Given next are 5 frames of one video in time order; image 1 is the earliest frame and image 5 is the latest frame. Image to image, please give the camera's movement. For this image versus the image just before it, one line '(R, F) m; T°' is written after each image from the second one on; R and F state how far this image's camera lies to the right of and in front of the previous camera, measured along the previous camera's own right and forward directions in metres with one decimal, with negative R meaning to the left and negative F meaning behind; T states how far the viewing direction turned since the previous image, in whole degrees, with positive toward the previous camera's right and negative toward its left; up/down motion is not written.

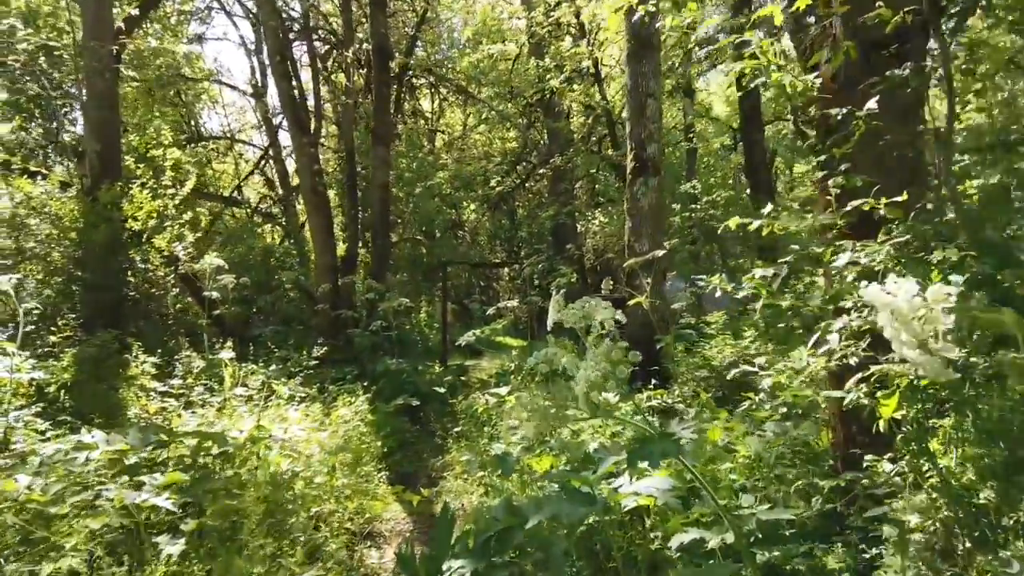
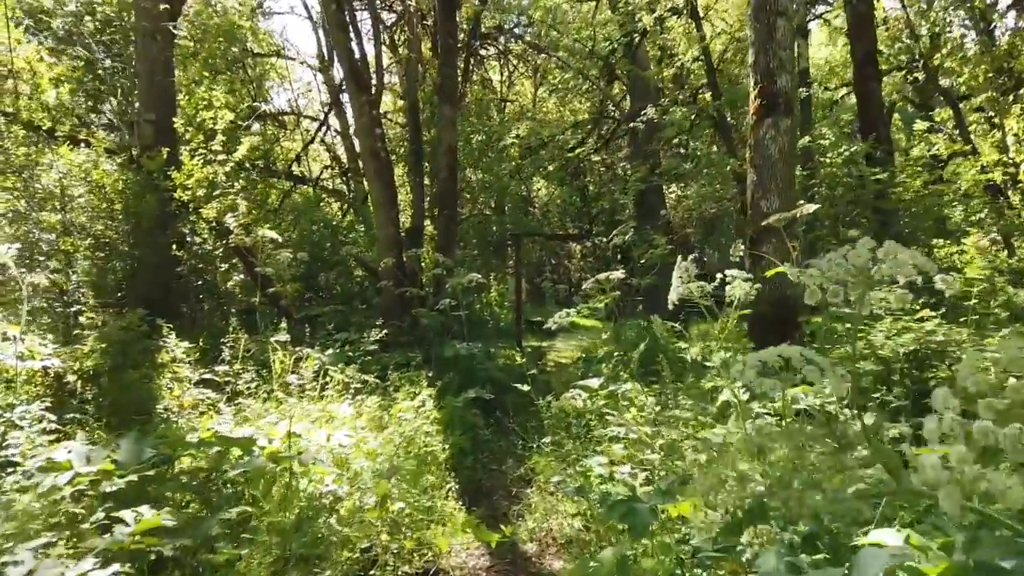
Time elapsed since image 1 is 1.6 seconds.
(-0.2, +1.1) m; -5°
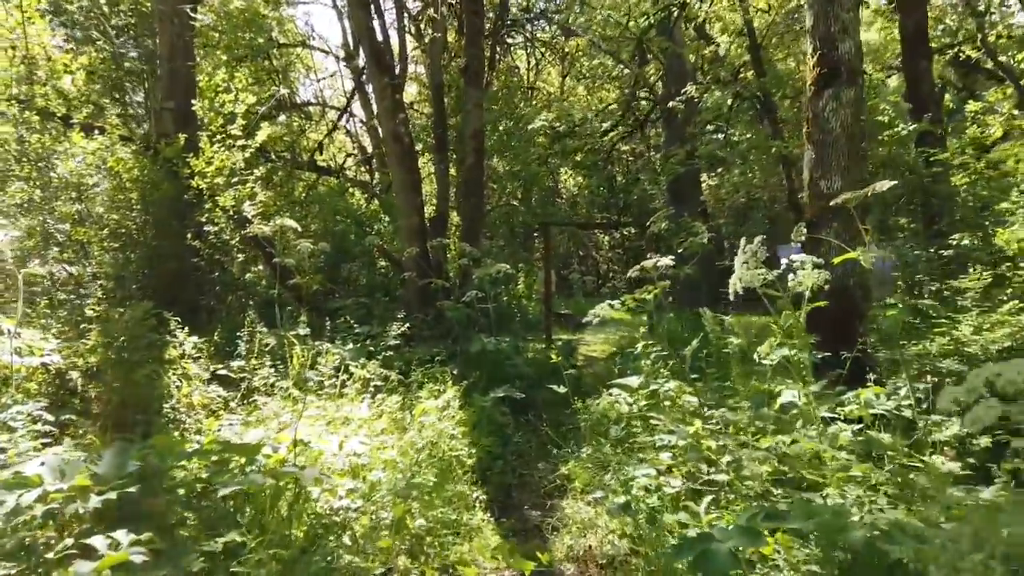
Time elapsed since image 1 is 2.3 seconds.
(0.0, +0.4) m; -2°
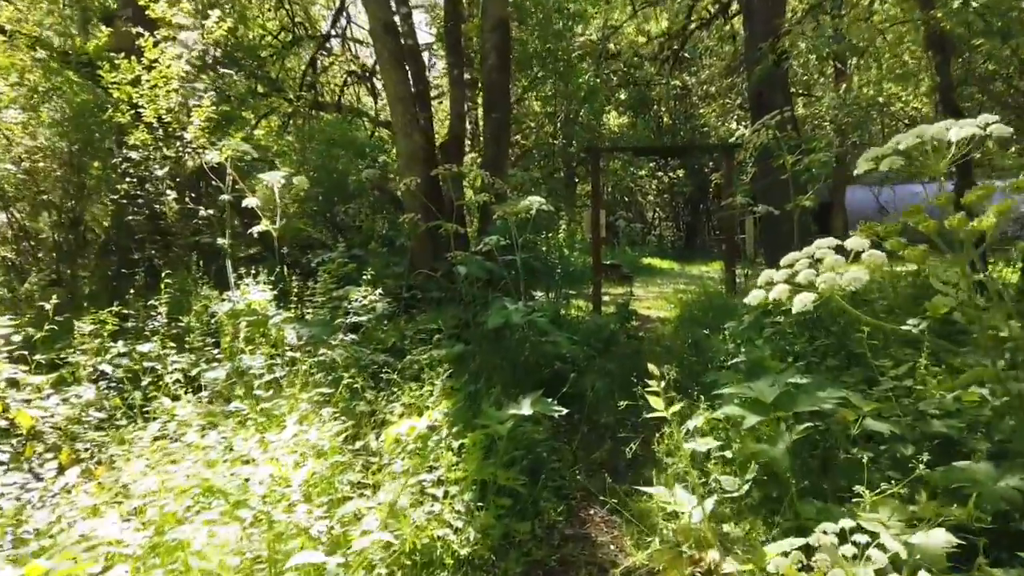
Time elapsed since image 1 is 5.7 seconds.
(0.0, +2.1) m; -3°
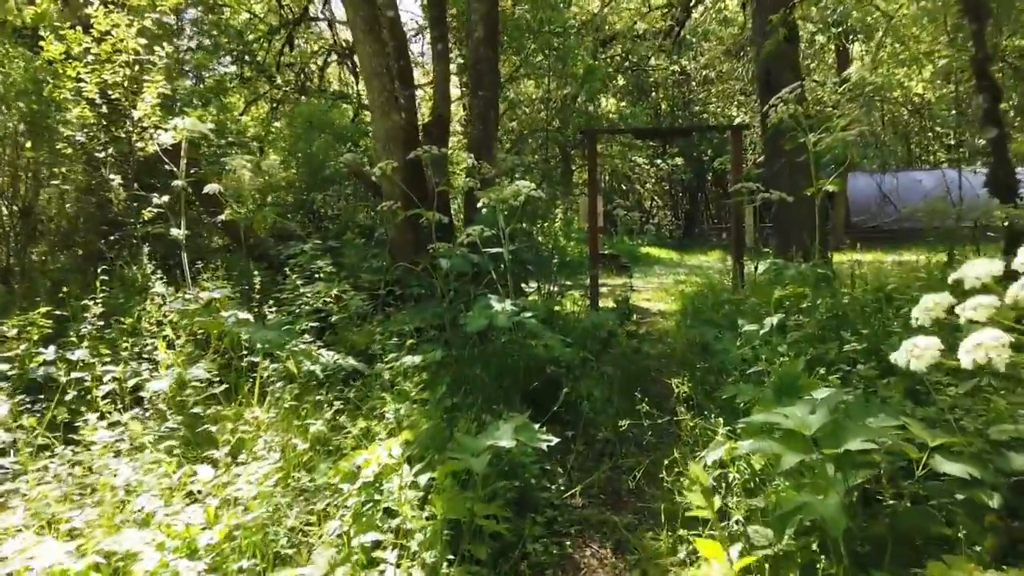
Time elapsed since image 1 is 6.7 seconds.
(+0.1, +0.6) m; 0°
